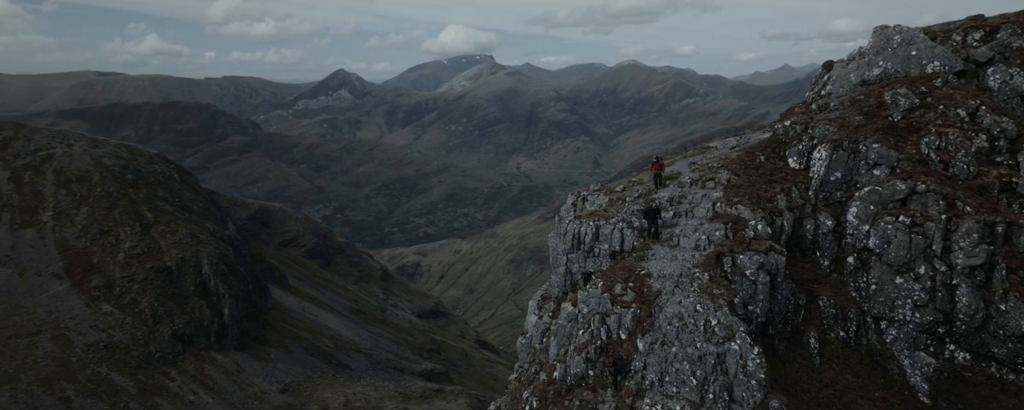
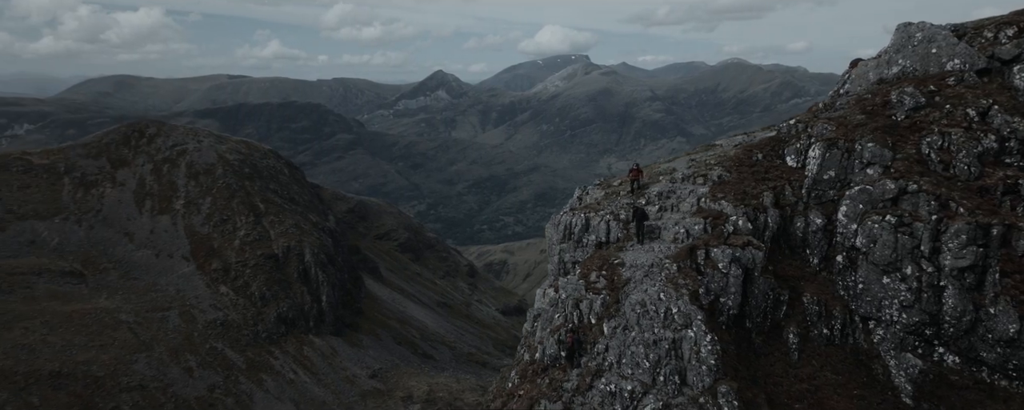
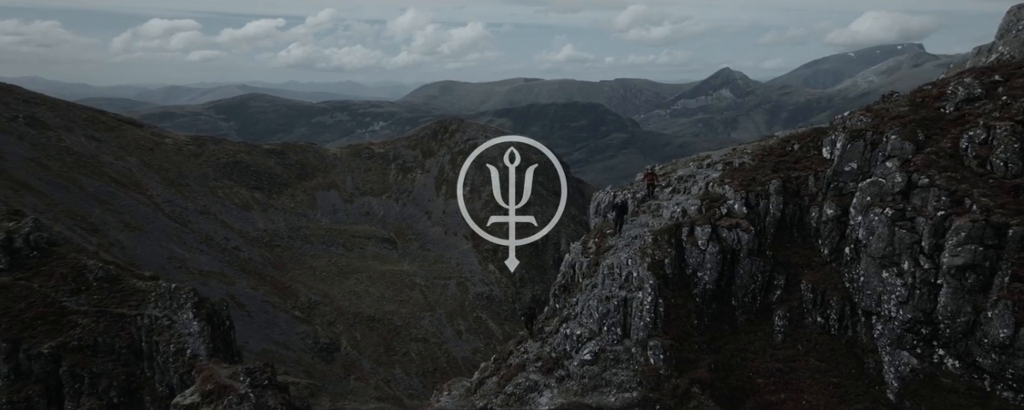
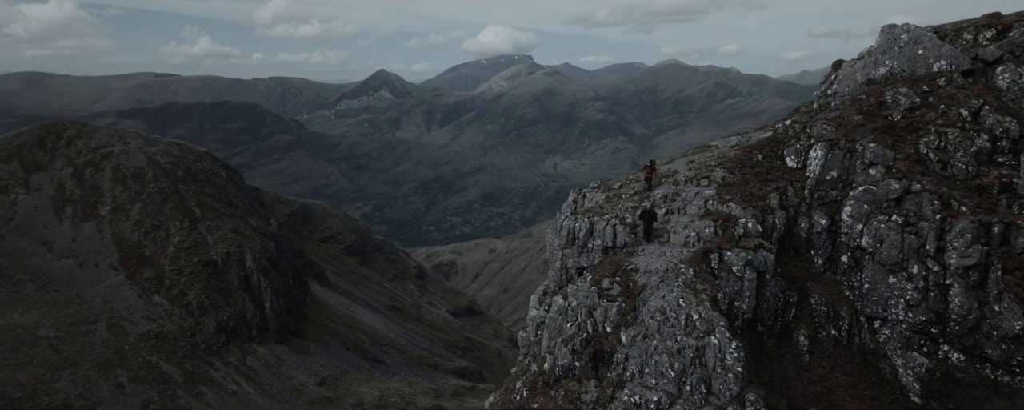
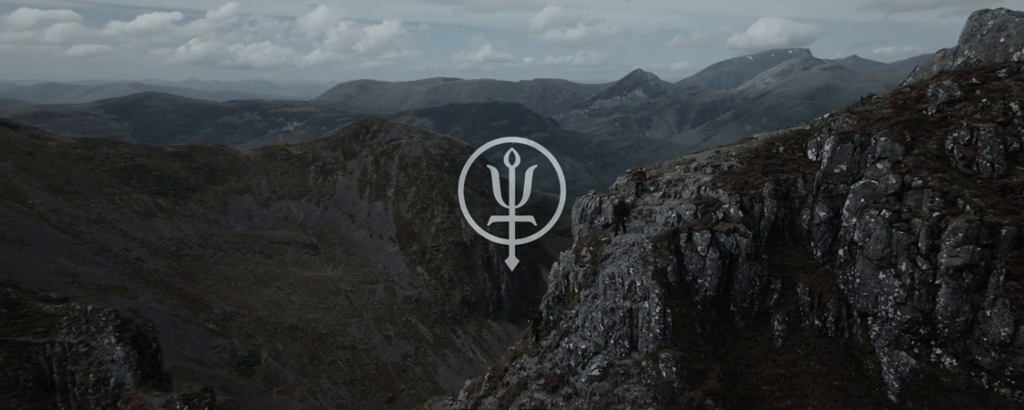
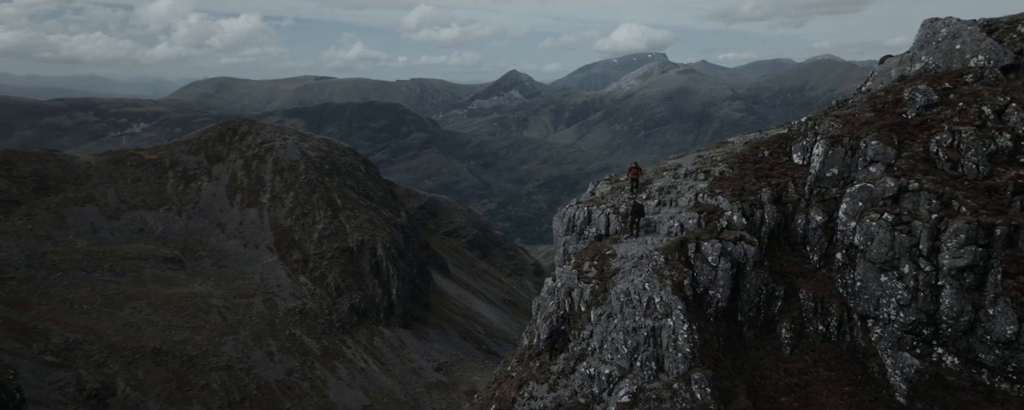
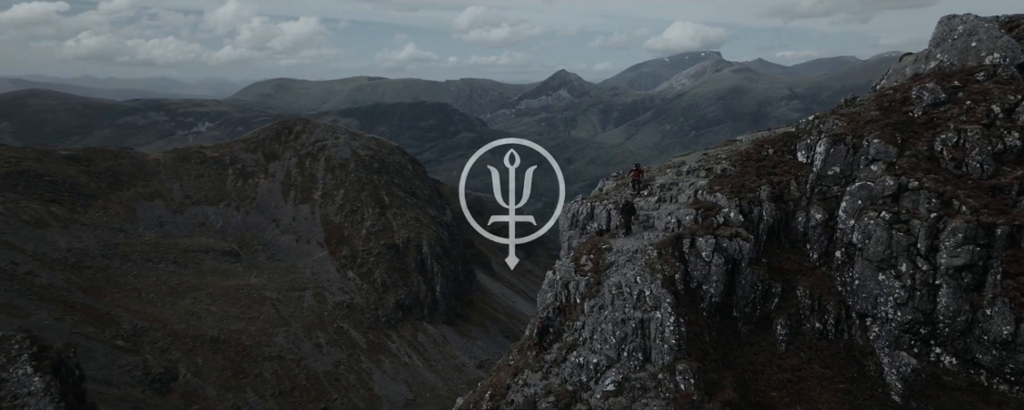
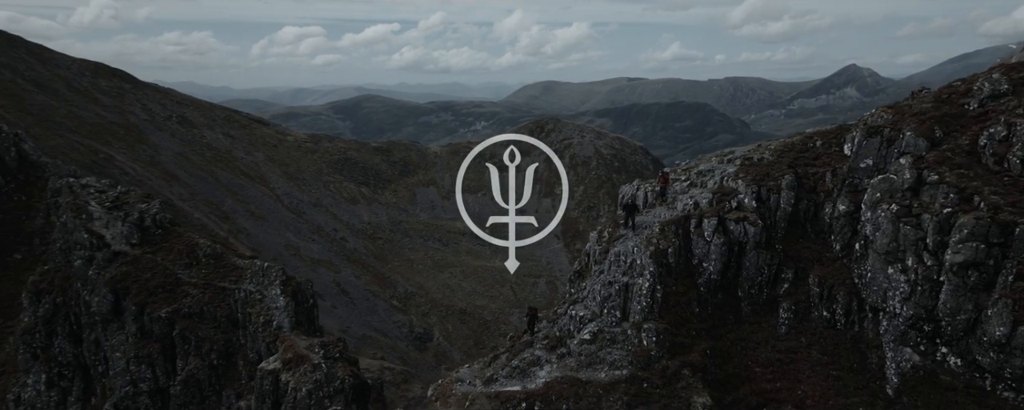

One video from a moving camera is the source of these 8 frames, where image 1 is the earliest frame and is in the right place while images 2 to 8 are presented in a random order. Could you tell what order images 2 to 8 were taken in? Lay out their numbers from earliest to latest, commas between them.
4, 2, 6, 7, 5, 3, 8
